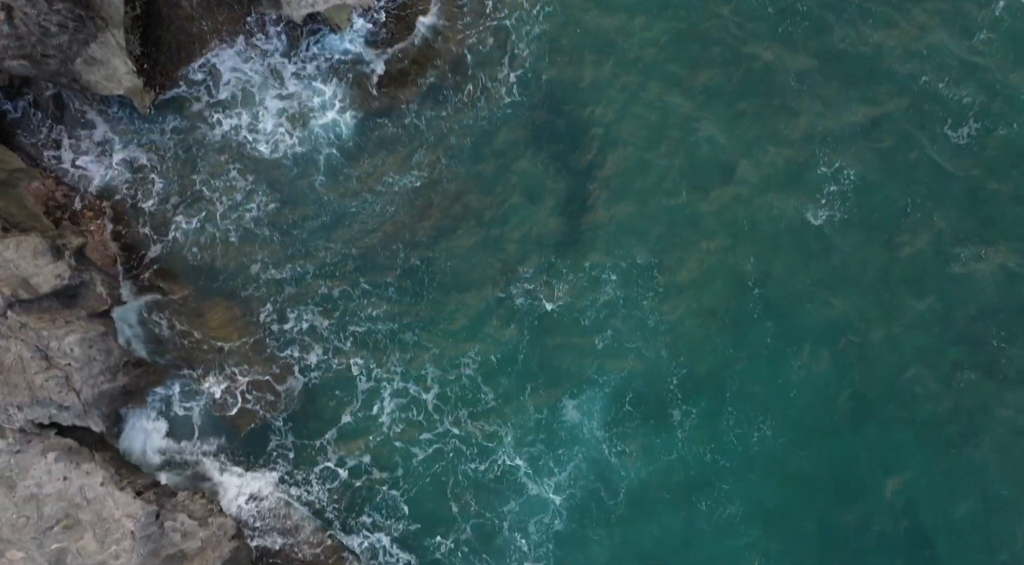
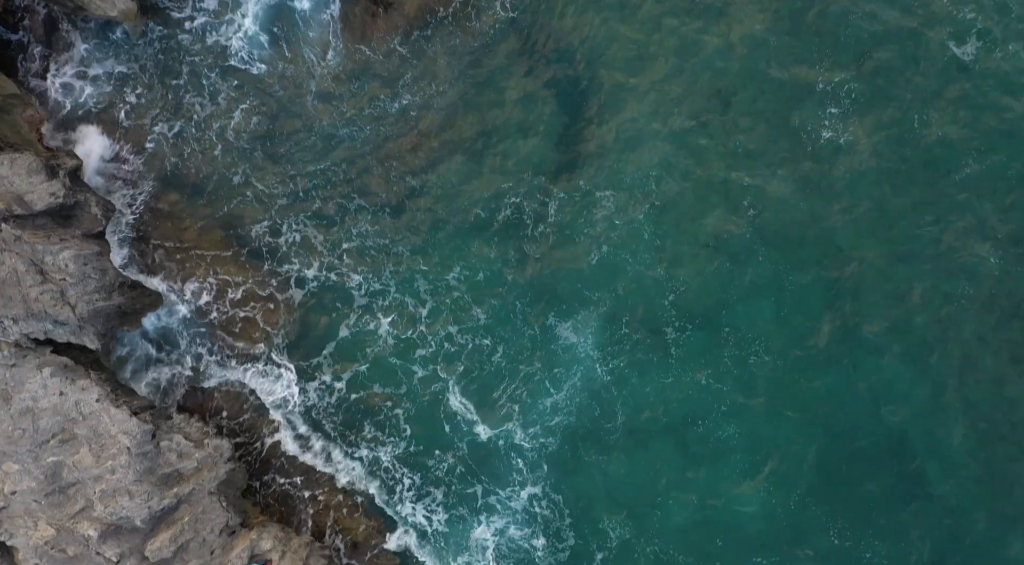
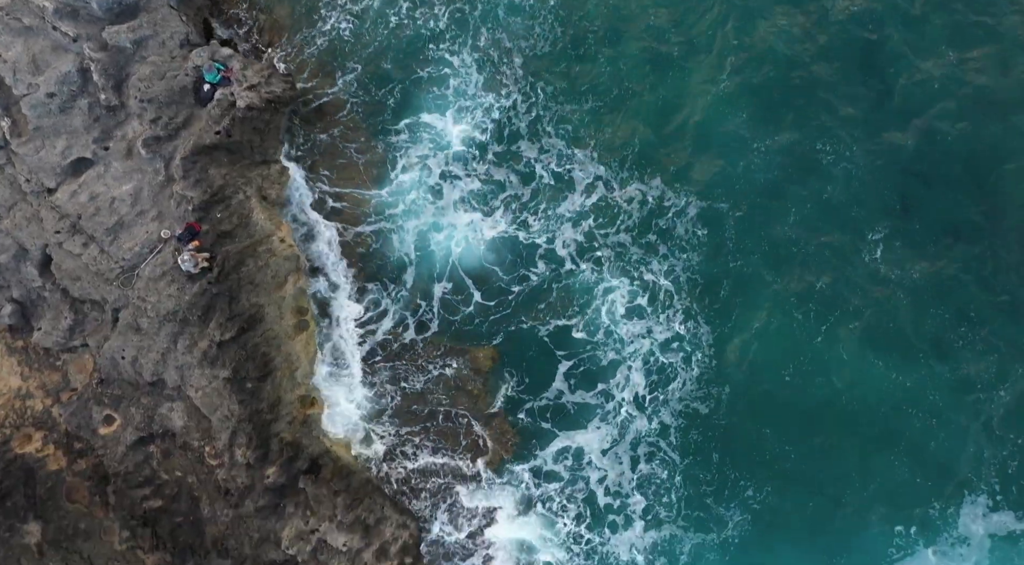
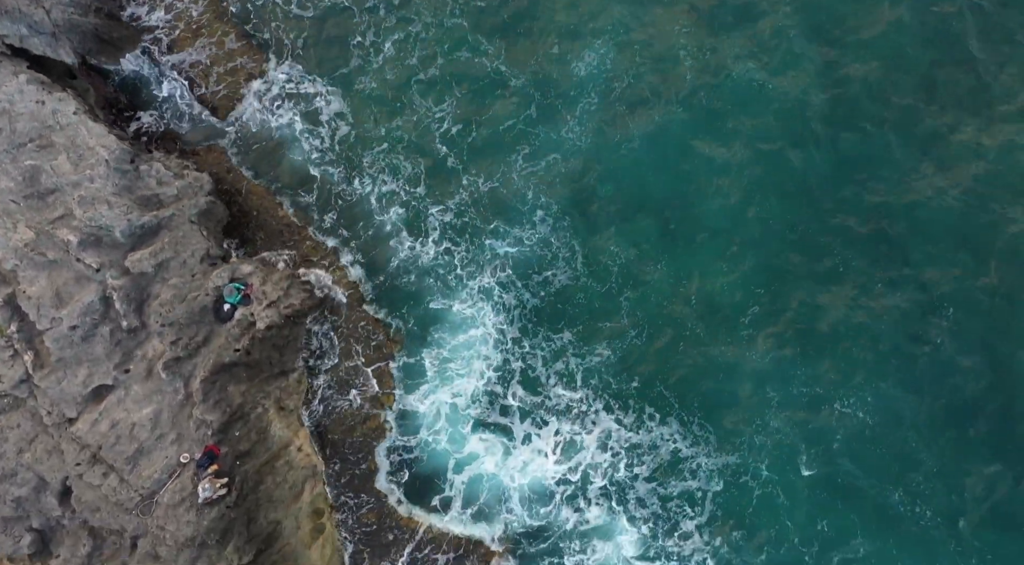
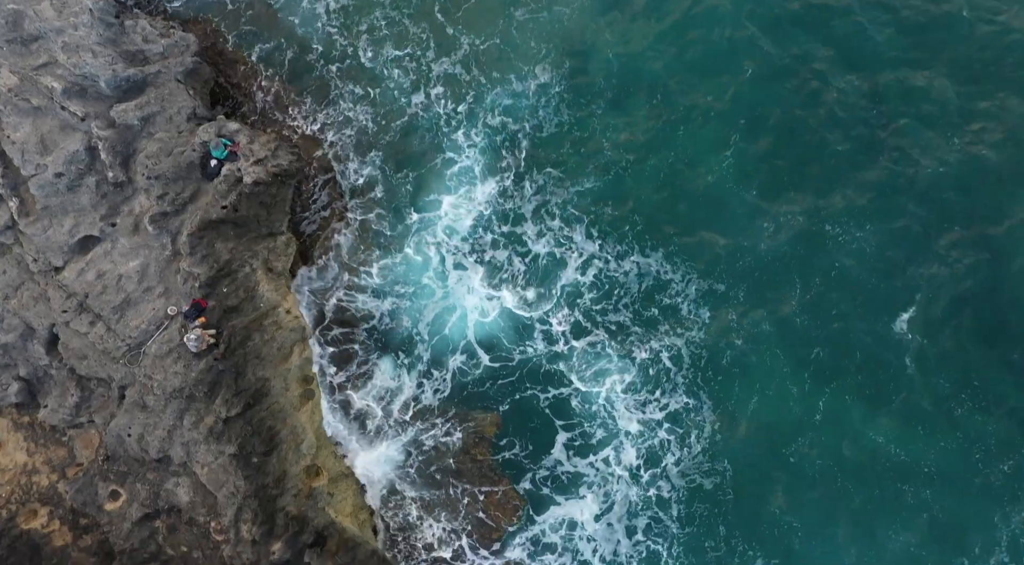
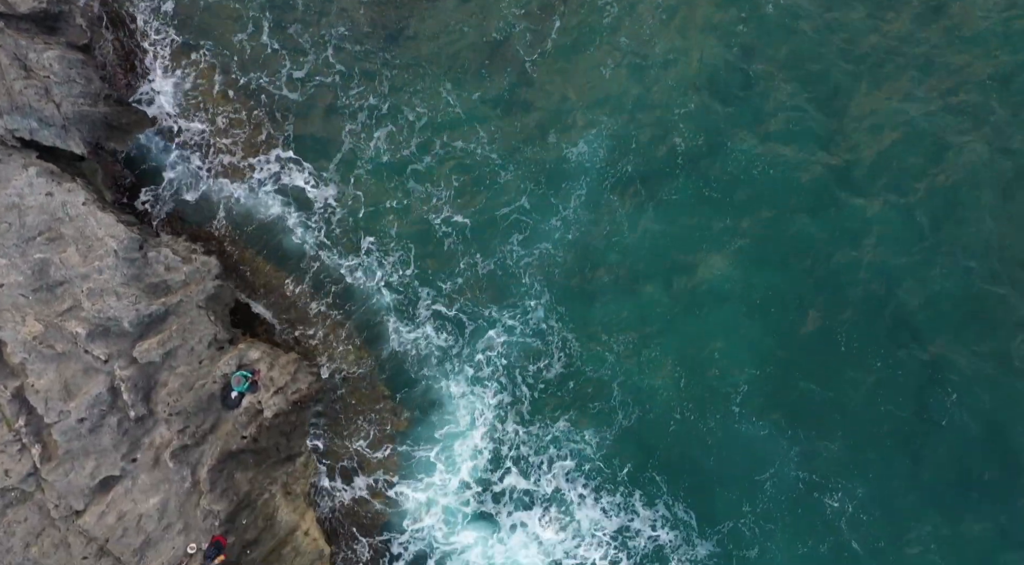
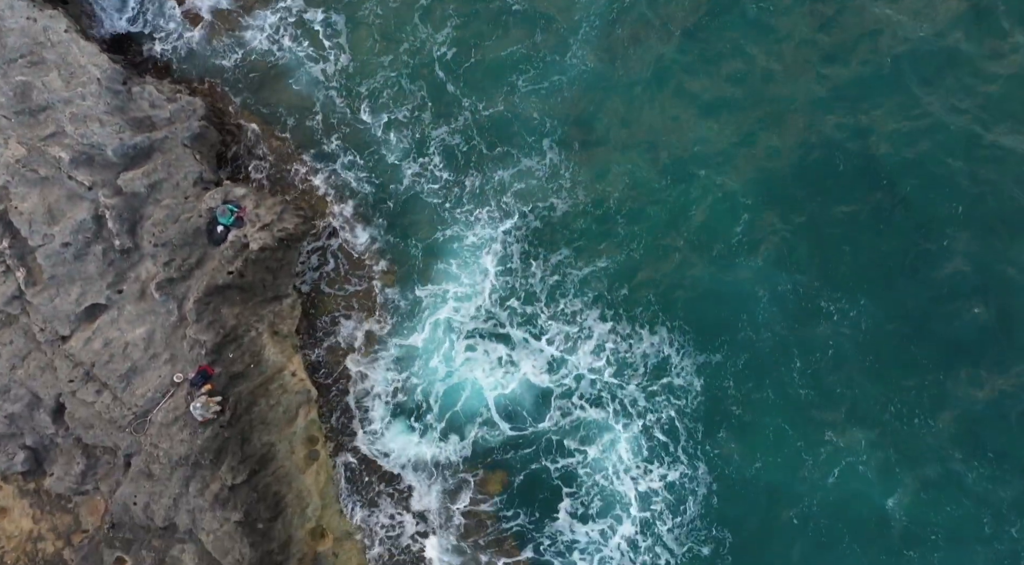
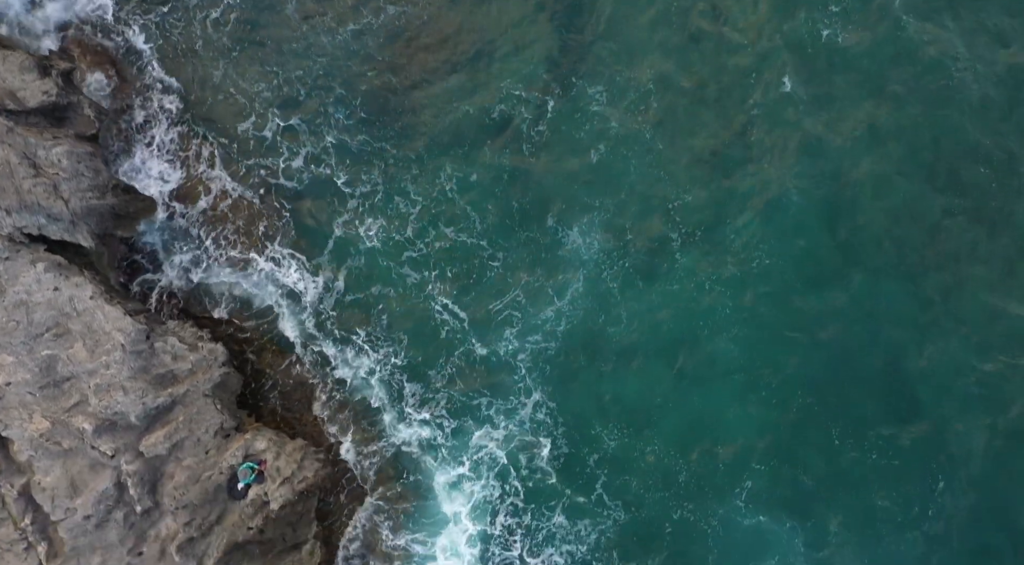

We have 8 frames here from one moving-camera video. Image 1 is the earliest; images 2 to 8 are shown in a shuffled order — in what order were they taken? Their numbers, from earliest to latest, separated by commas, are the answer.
2, 8, 6, 4, 7, 5, 3
